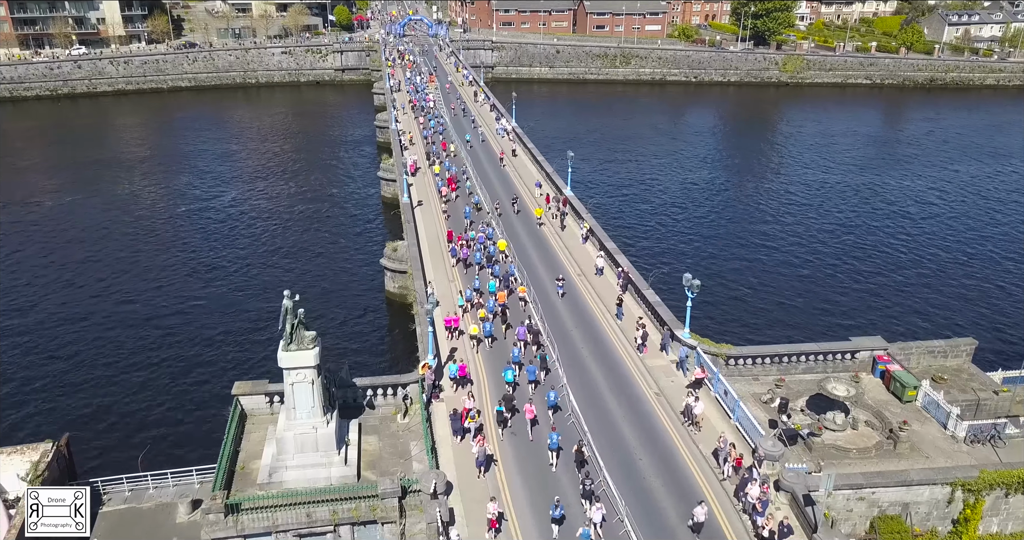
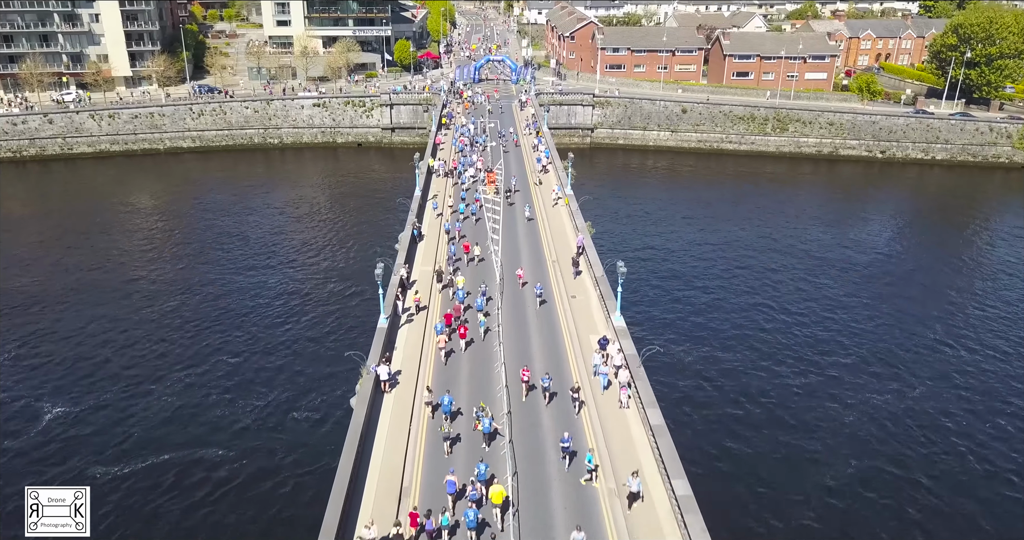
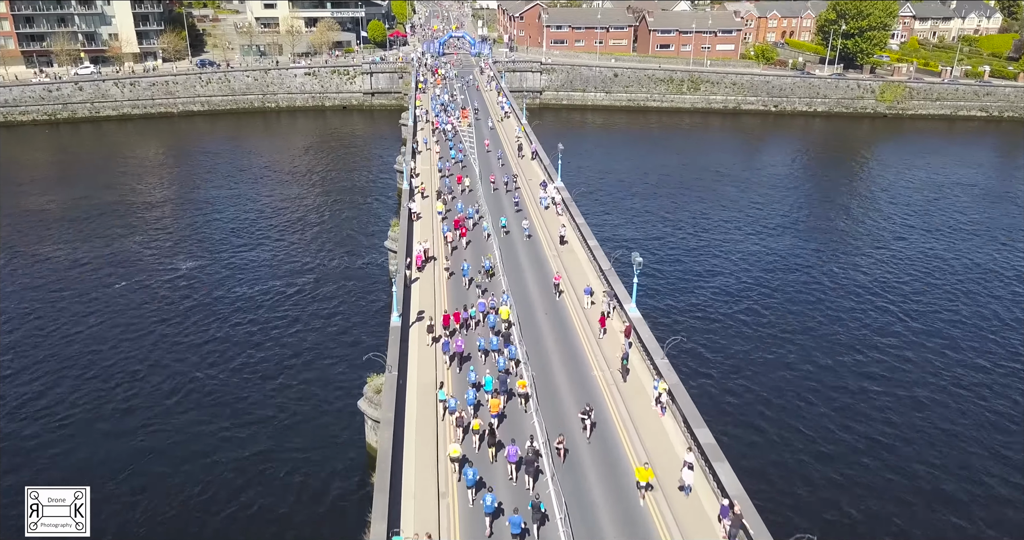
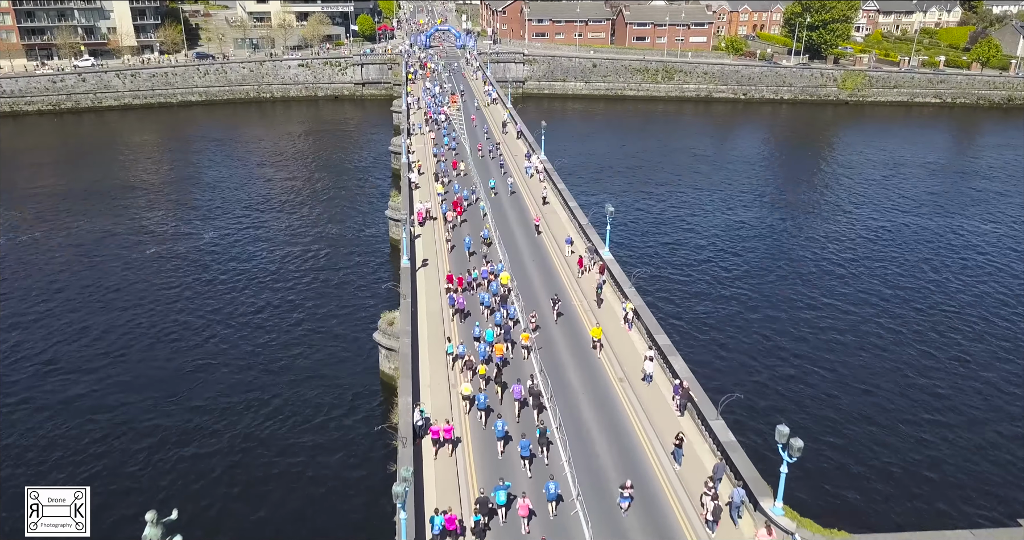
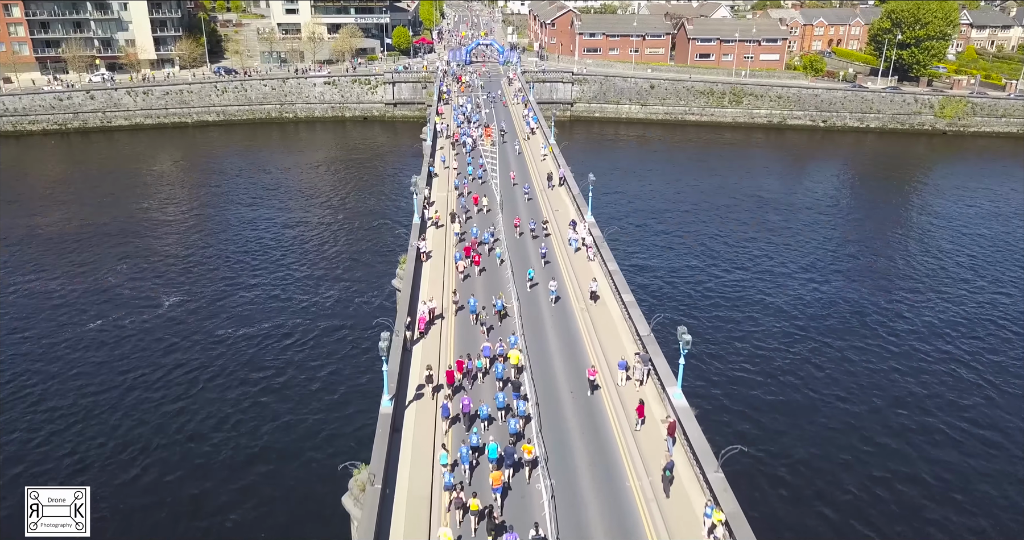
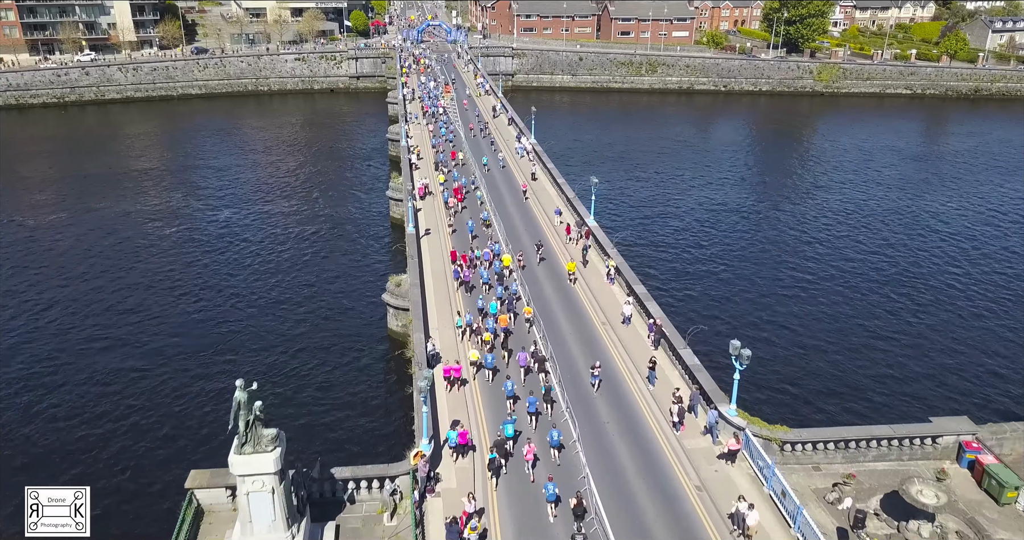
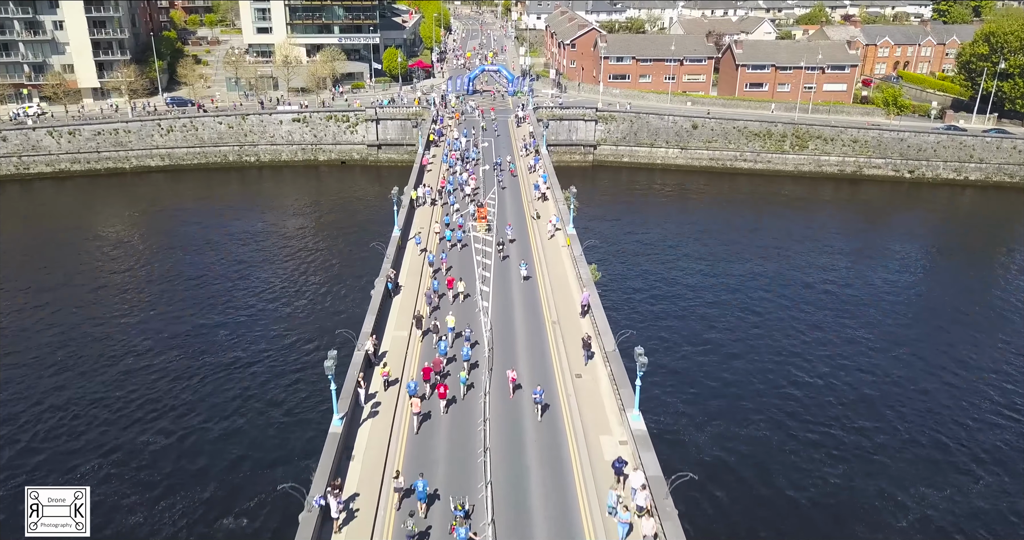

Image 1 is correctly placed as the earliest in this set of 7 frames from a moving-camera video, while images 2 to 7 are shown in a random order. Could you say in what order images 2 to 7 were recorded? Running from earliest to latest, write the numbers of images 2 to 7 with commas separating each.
6, 4, 3, 5, 2, 7
